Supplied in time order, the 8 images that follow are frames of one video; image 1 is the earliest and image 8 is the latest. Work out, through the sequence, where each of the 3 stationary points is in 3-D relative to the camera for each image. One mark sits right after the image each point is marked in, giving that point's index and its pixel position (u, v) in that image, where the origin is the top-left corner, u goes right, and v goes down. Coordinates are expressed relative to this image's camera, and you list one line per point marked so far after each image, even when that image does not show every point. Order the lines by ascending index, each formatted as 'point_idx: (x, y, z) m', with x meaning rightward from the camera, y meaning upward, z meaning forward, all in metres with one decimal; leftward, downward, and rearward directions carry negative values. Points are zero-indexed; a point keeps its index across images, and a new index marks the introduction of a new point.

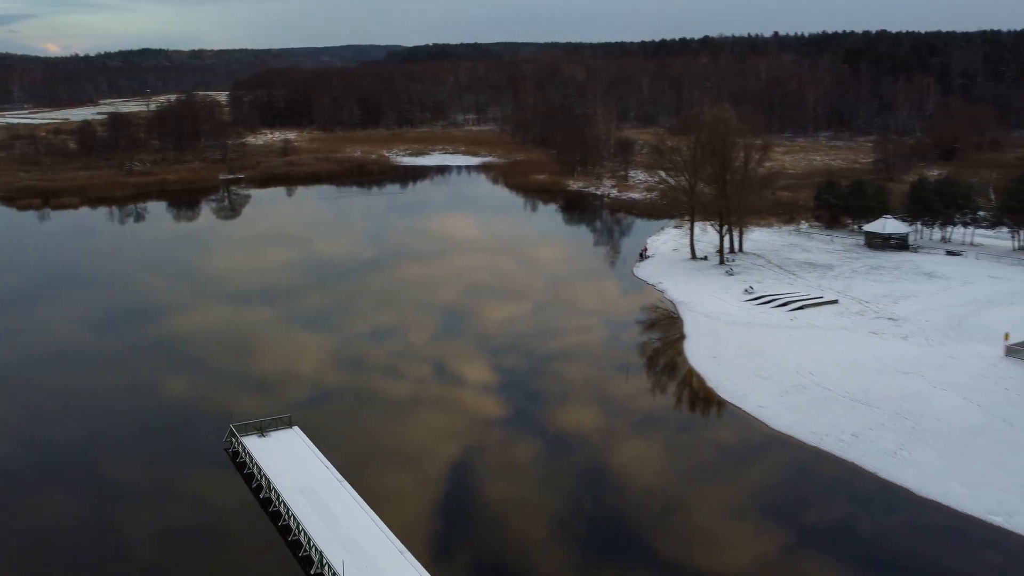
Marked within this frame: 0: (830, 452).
0: (+6.0, -3.0, +18.3) m
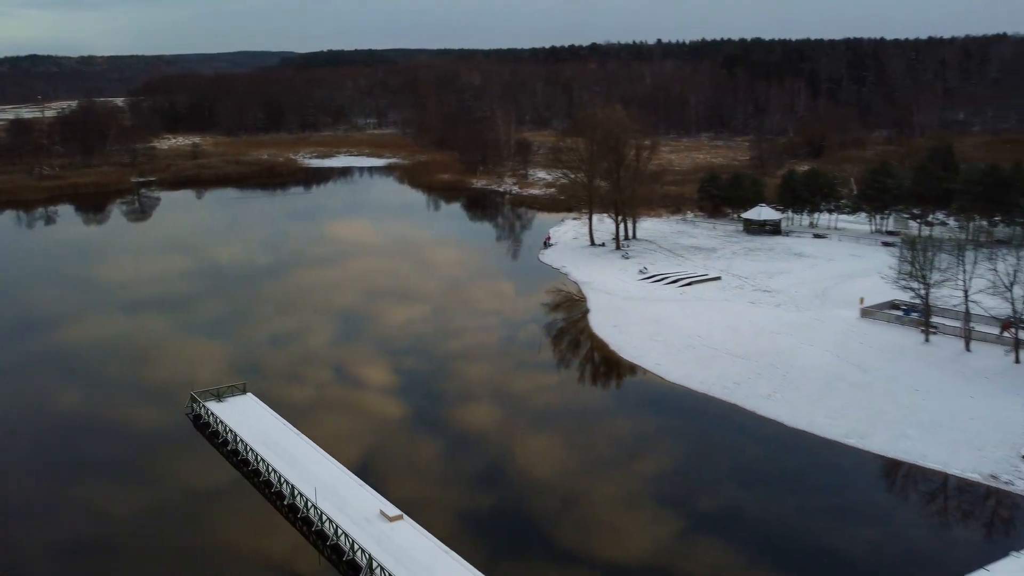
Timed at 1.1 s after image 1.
0: (+4.5, -2.3, +21.4) m
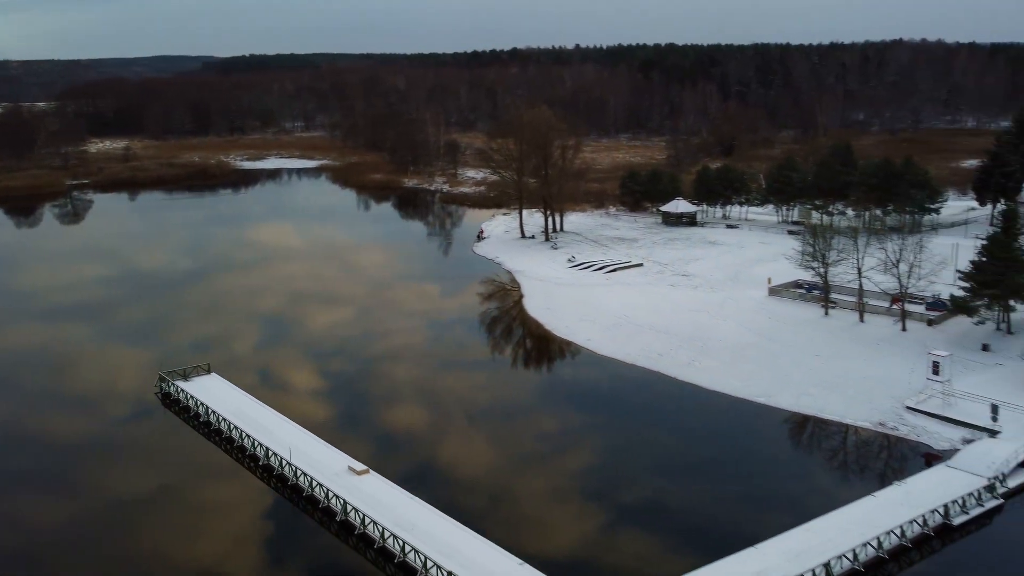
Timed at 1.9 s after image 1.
0: (+3.2, -1.9, +23.7) m
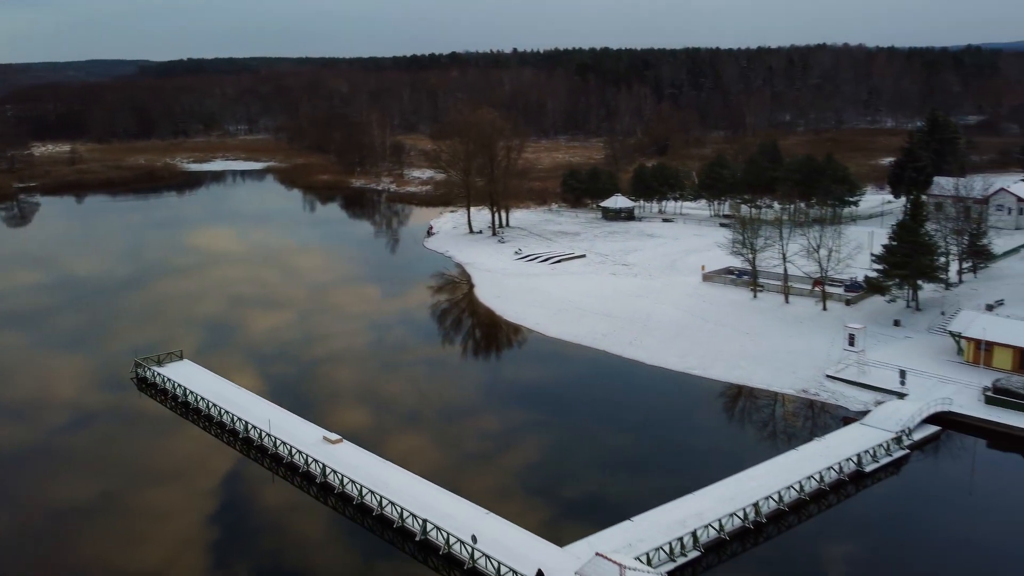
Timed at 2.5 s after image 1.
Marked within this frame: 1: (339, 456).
0: (+2.0, -1.5, +25.6) m
1: (-3.3, -3.2, +18.5) m
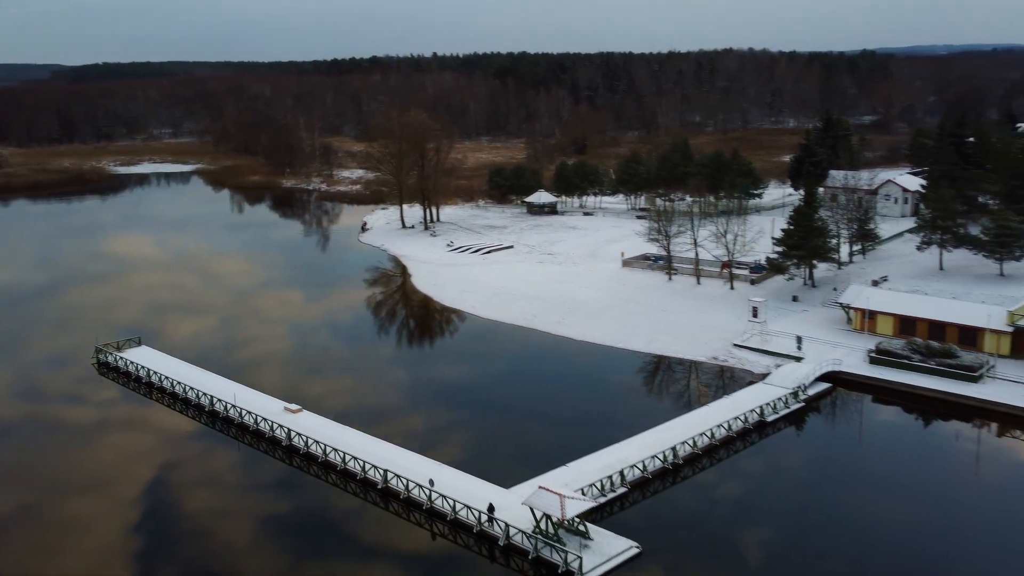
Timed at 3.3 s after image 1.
0: (+0.3, -1.1, +27.9) m
1: (-4.4, -2.8, +20.4) m
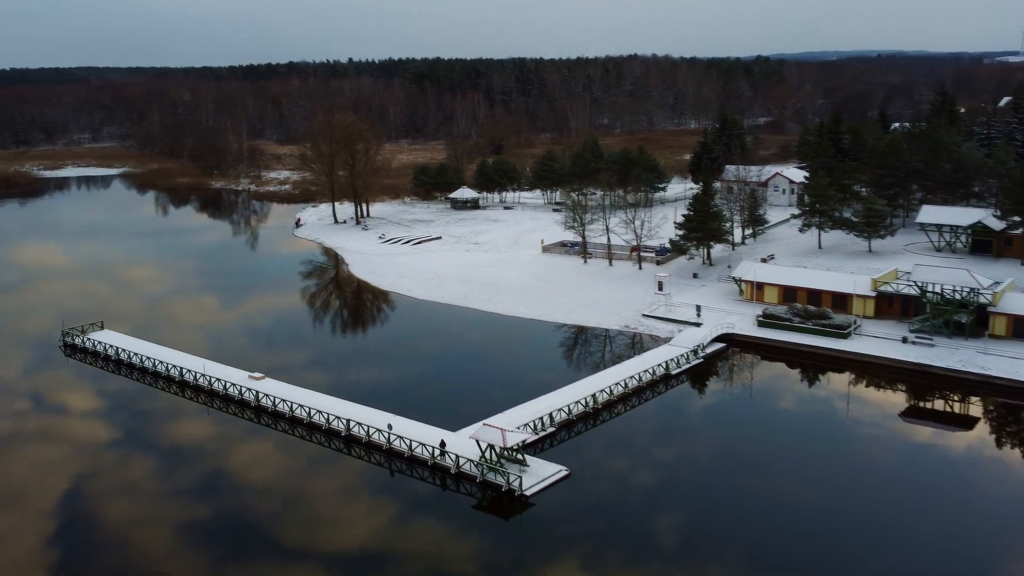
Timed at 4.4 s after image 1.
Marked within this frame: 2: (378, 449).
0: (-1.8, -0.5, +30.8) m
1: (-5.8, -2.3, +23.0) m
2: (-2.7, -3.3, +20.0) m
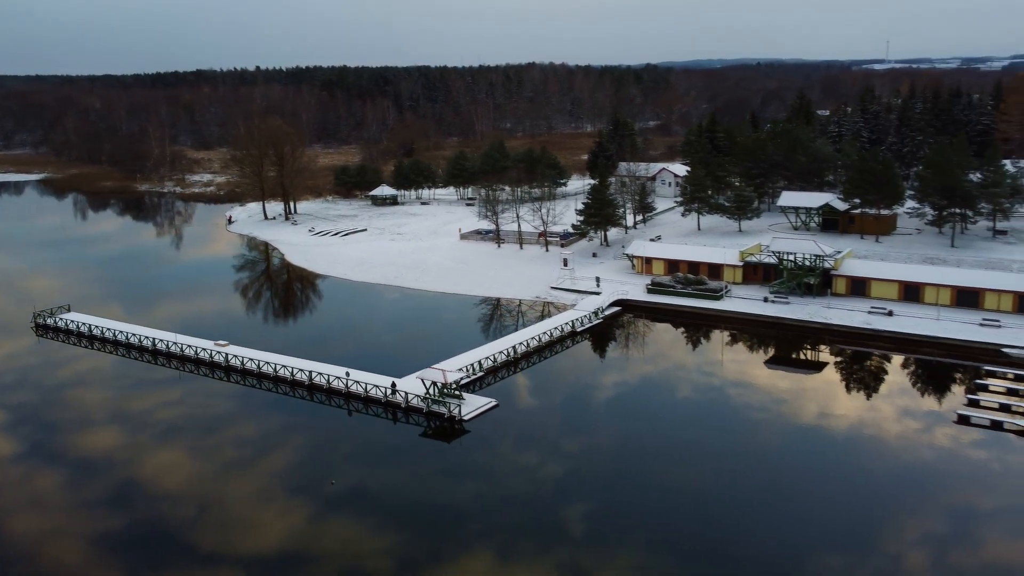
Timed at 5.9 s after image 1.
0: (-4.5, +0.1, +34.9) m
1: (-7.6, -1.7, +26.7) m
2: (-4.3, -2.6, +24.0) m
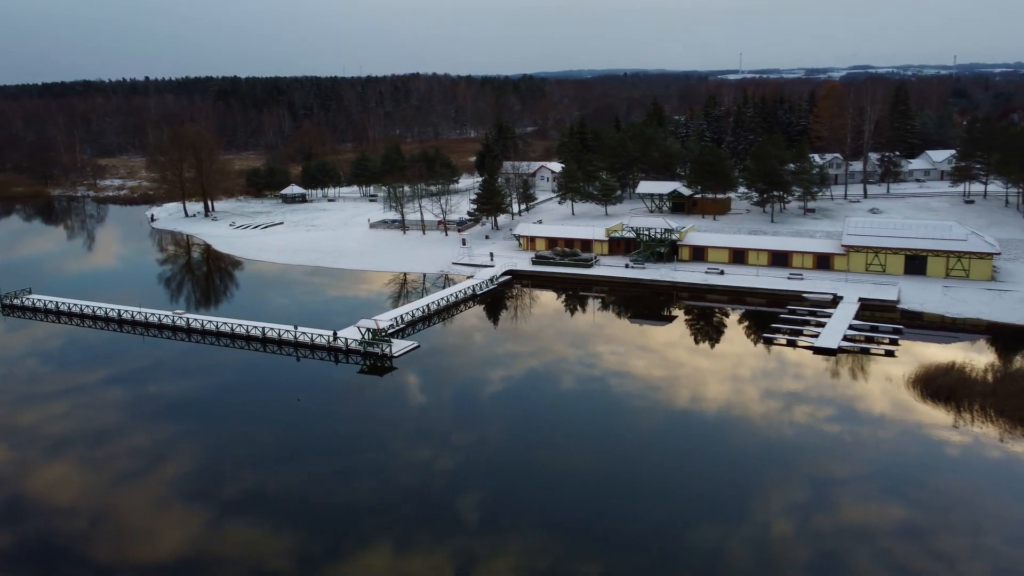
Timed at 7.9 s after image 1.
0: (-8.5, +0.9, +40.5) m
1: (-10.5, -0.9, +31.9) m
2: (-6.8, -1.7, +29.7) m
